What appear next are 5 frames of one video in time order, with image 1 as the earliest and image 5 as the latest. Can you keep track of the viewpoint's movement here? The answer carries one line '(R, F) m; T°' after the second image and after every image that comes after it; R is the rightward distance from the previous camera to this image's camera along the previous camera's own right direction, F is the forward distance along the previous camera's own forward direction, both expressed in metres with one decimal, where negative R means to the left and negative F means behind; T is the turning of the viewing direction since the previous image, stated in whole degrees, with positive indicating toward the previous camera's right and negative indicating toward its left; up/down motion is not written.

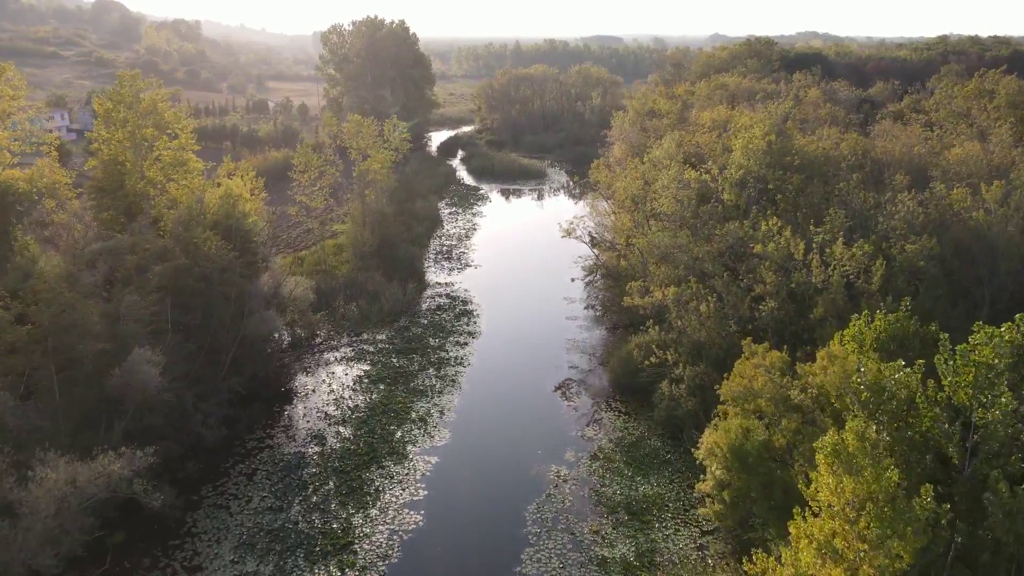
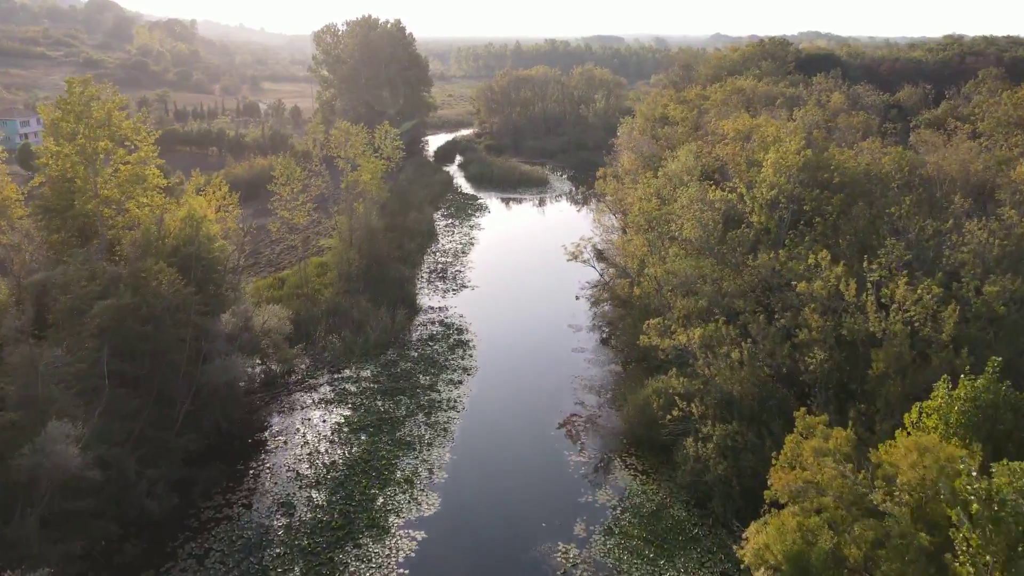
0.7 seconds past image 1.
(0.0, +2.8) m; 0°
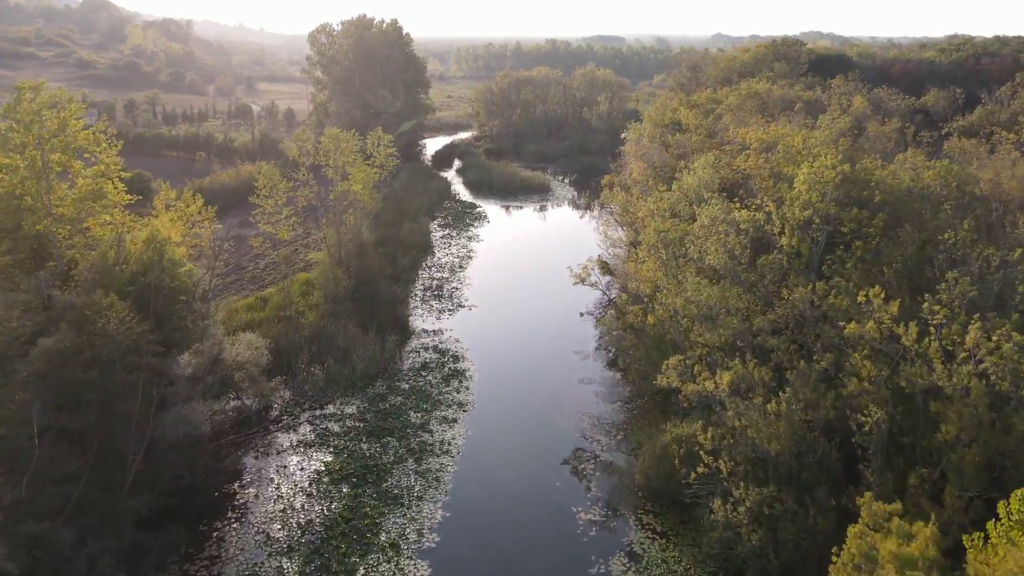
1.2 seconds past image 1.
(0.0, +2.2) m; 0°
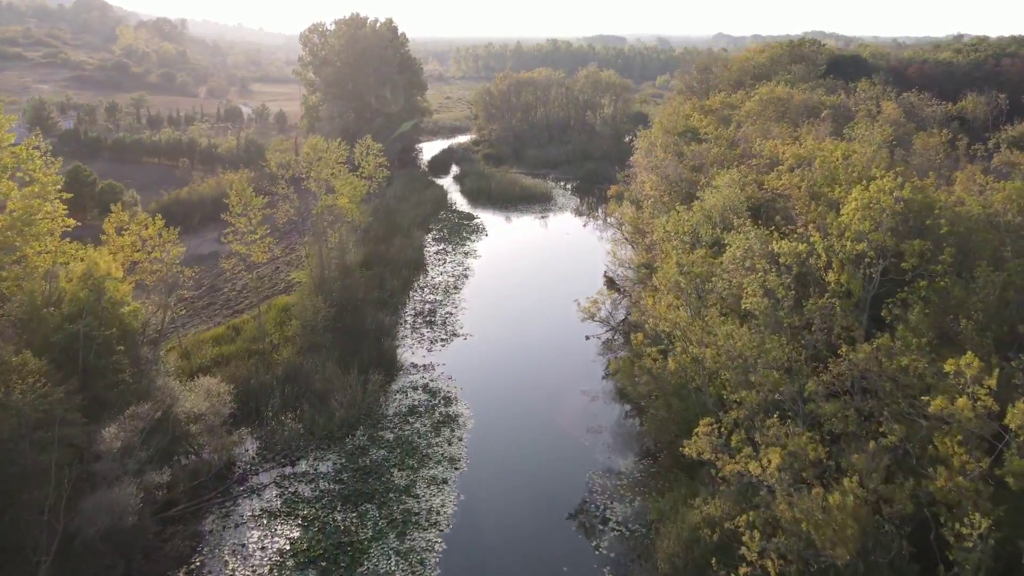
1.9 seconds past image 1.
(0.0, +2.8) m; 0°
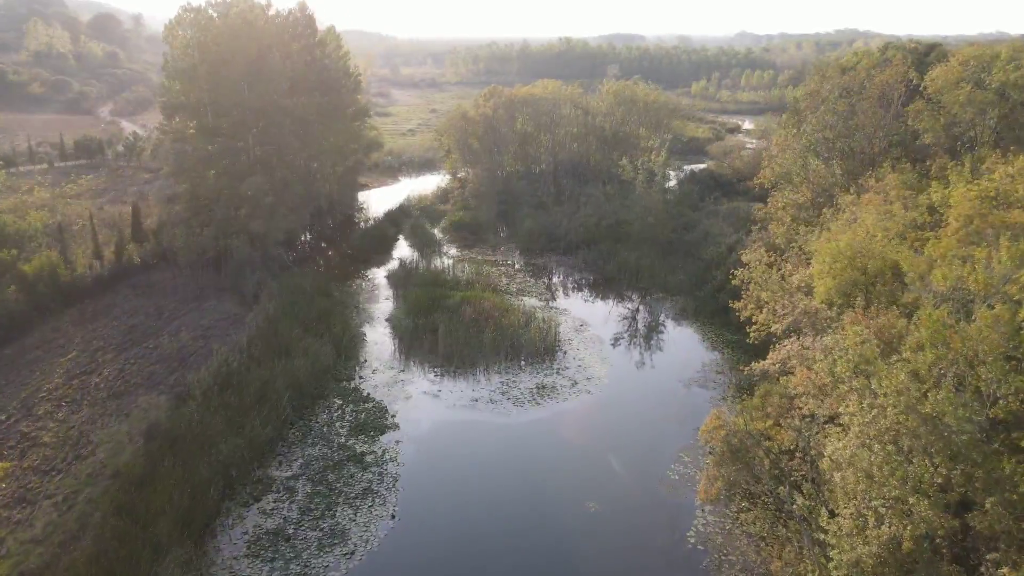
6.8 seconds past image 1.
(+1.5, +23.4) m; -1°
